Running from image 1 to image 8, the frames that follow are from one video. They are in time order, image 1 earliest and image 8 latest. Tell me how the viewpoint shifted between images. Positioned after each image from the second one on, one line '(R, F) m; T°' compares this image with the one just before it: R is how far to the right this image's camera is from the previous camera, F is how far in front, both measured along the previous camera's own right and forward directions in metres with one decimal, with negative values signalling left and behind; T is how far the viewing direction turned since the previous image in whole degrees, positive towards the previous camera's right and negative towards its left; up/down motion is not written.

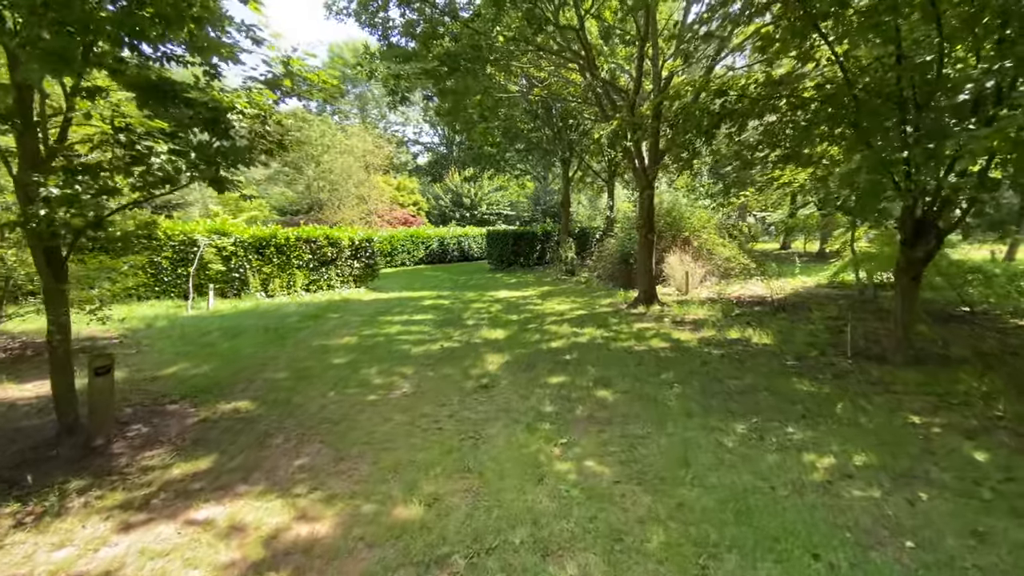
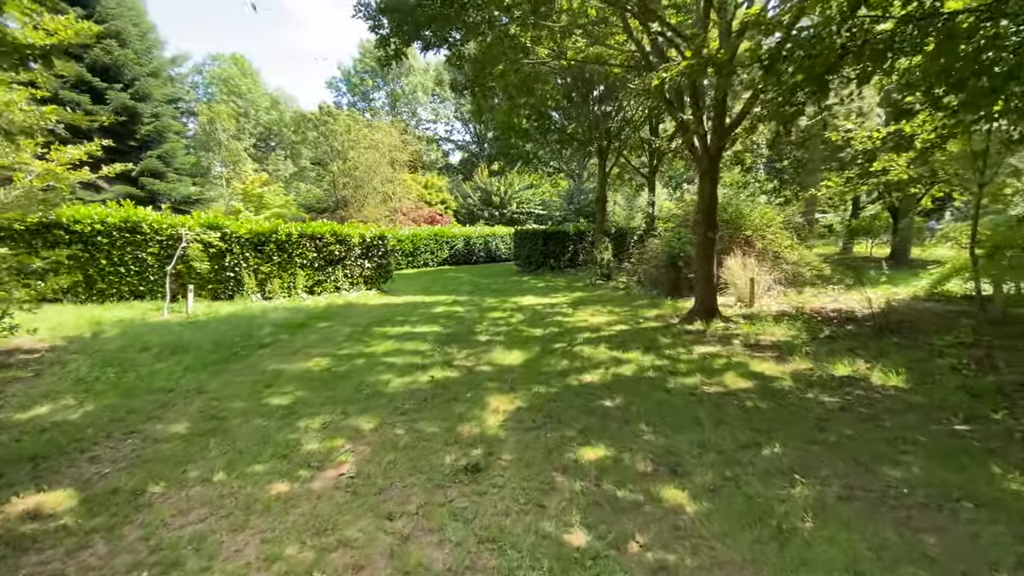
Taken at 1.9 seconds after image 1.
(+0.1, +1.7) m; -4°
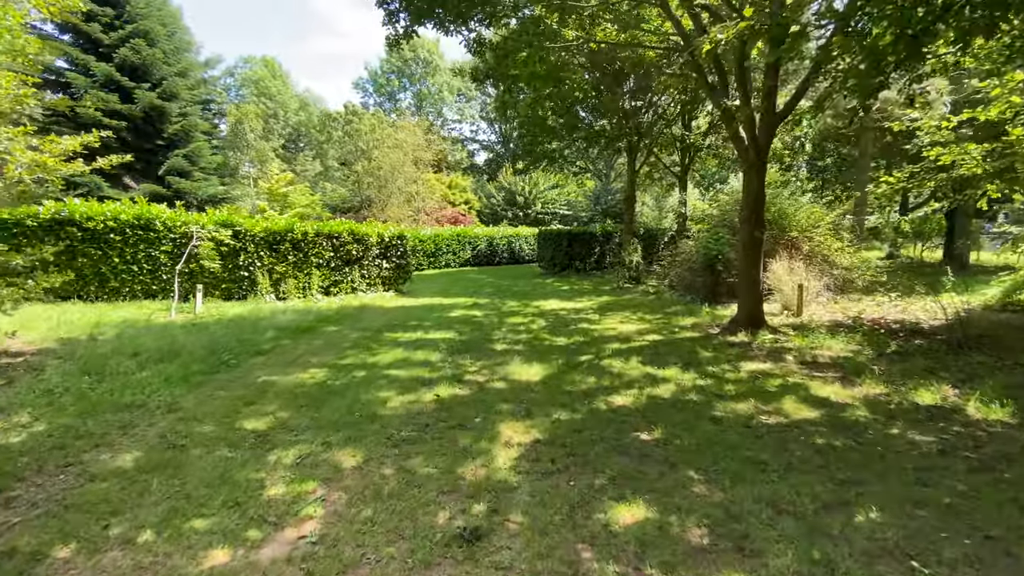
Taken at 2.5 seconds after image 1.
(0.0, +0.6) m; -3°
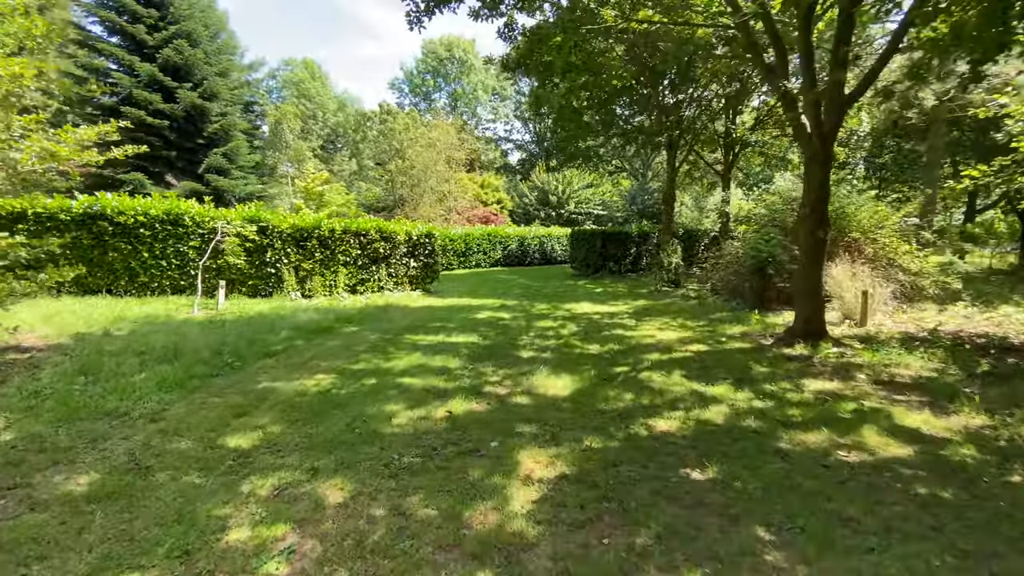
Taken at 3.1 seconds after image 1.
(0.0, +0.5) m; -4°
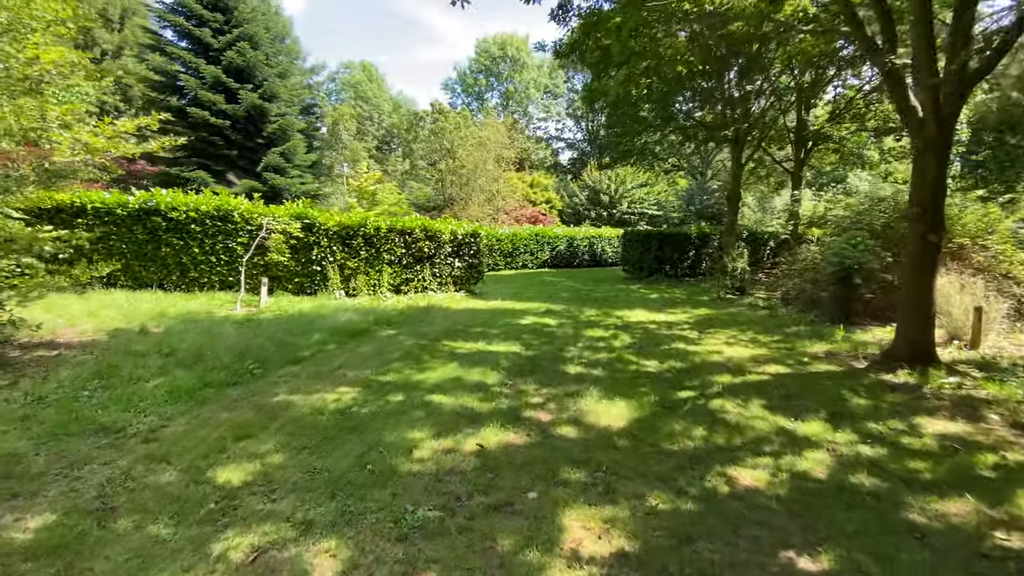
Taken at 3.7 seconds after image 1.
(0.0, +0.6) m; -6°
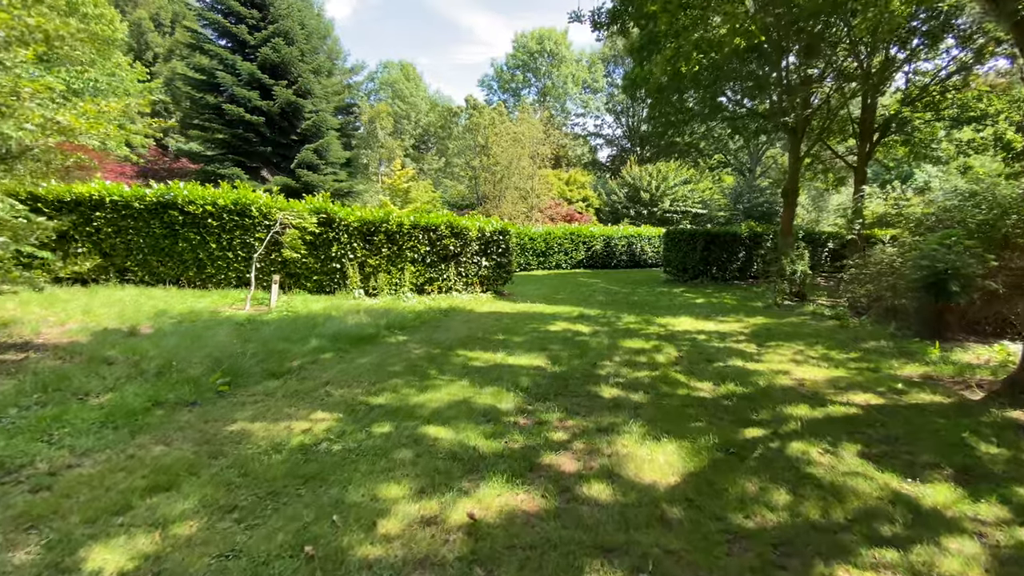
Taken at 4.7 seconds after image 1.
(+0.1, +0.8) m; -4°
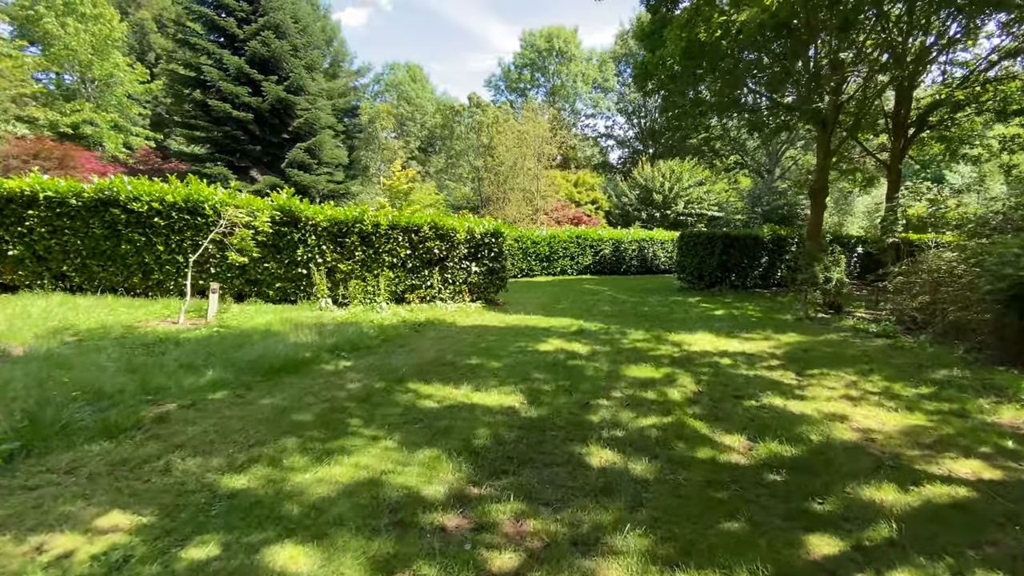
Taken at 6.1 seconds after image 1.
(+0.4, +1.2) m; -1°
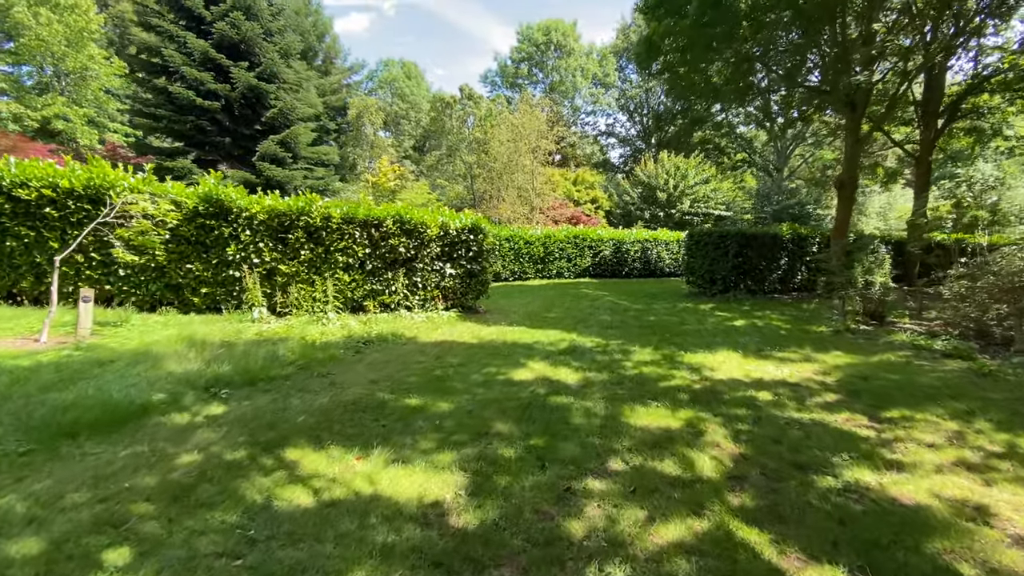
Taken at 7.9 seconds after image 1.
(+0.3, +1.4) m; 0°
